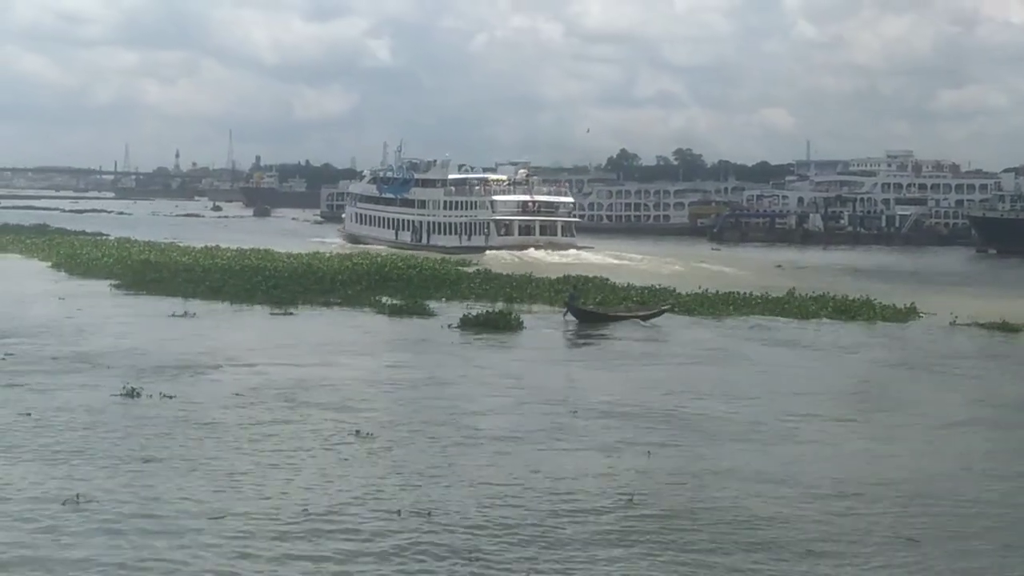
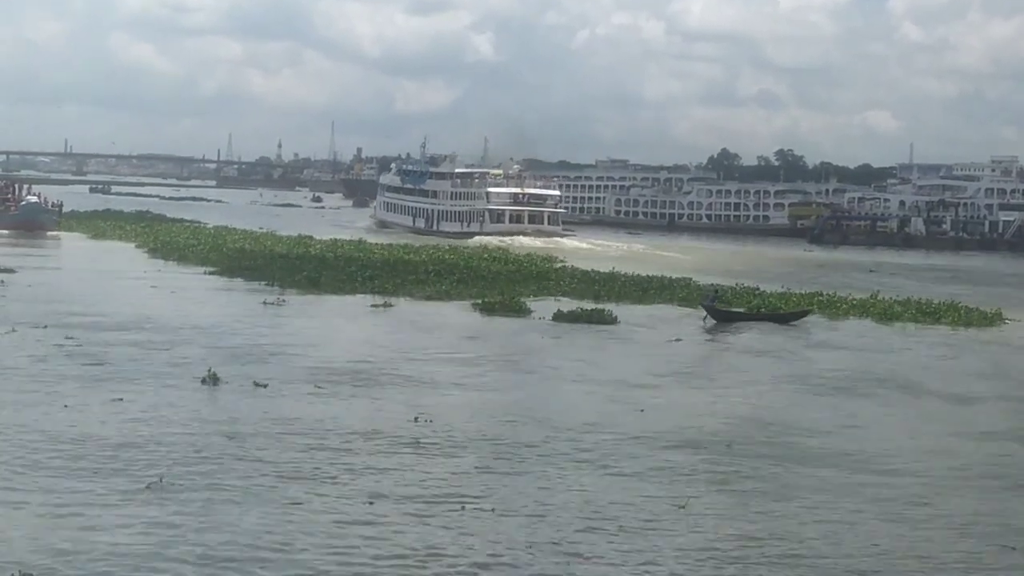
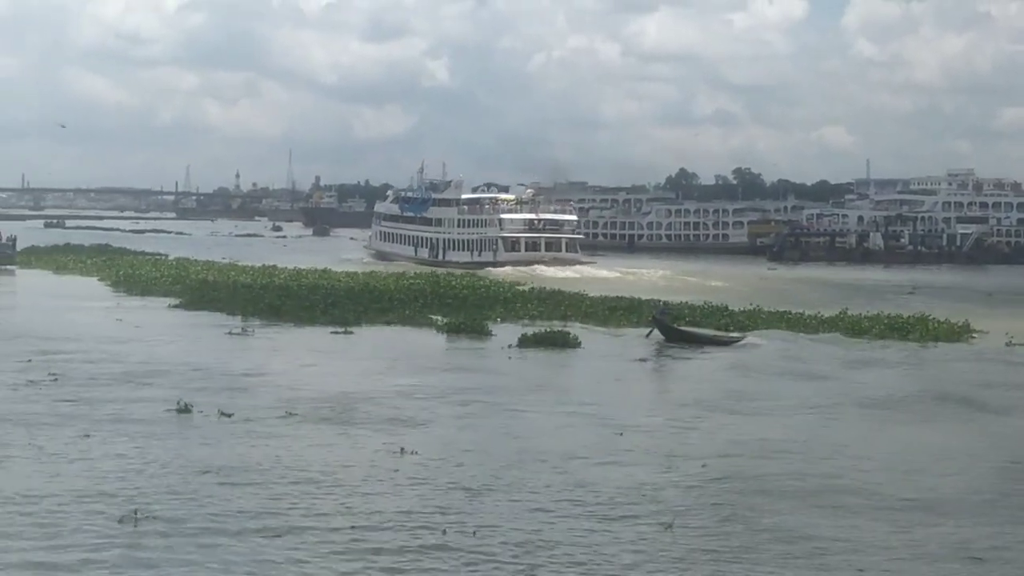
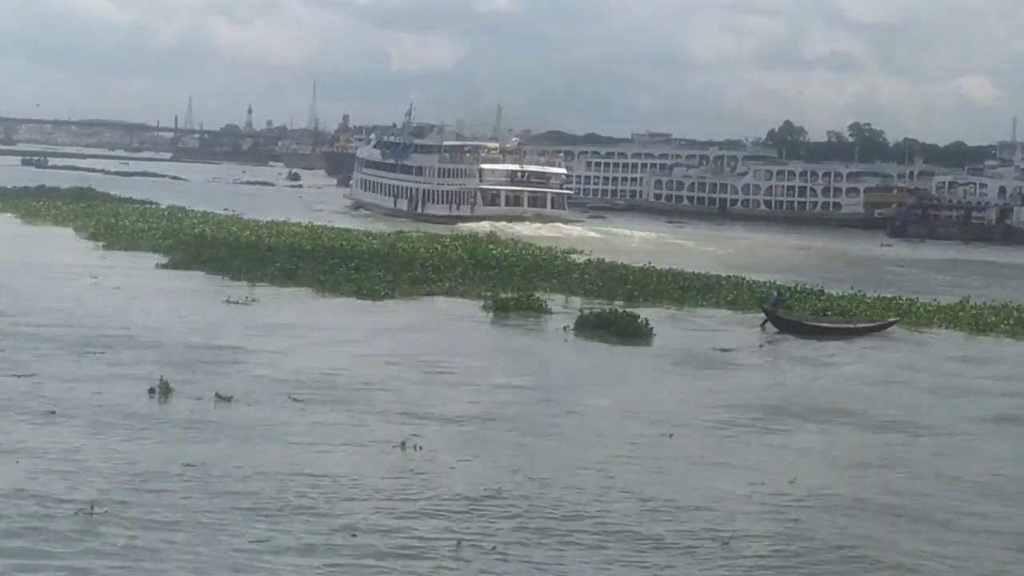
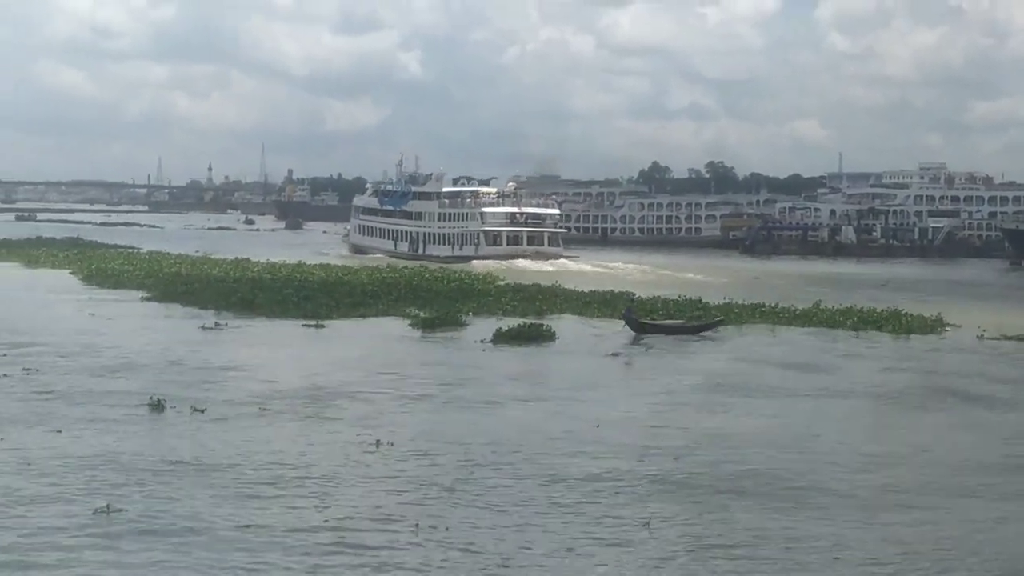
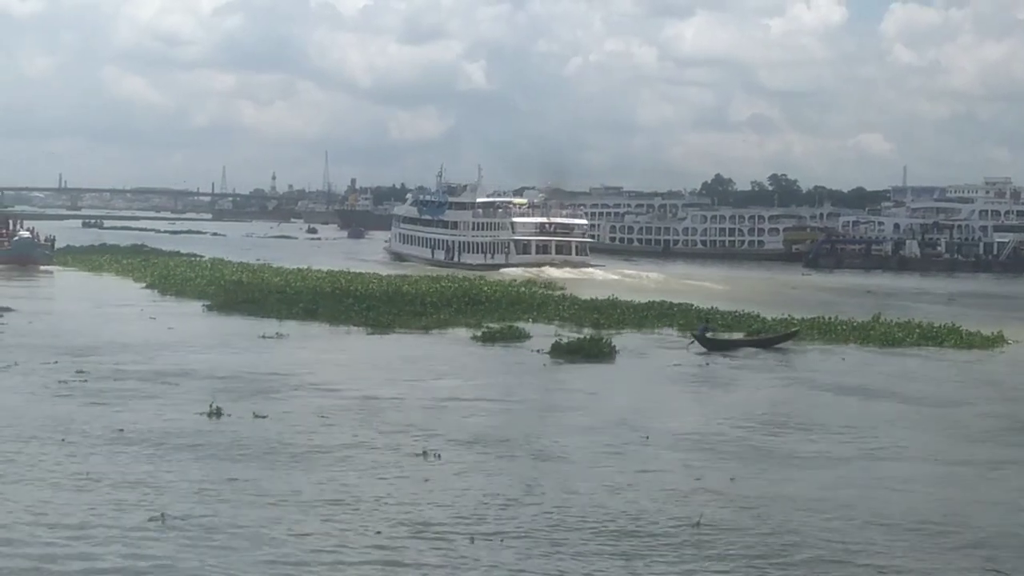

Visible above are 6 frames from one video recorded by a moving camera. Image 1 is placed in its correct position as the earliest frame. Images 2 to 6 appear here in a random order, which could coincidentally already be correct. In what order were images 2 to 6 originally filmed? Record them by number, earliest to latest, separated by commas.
5, 3, 6, 2, 4
